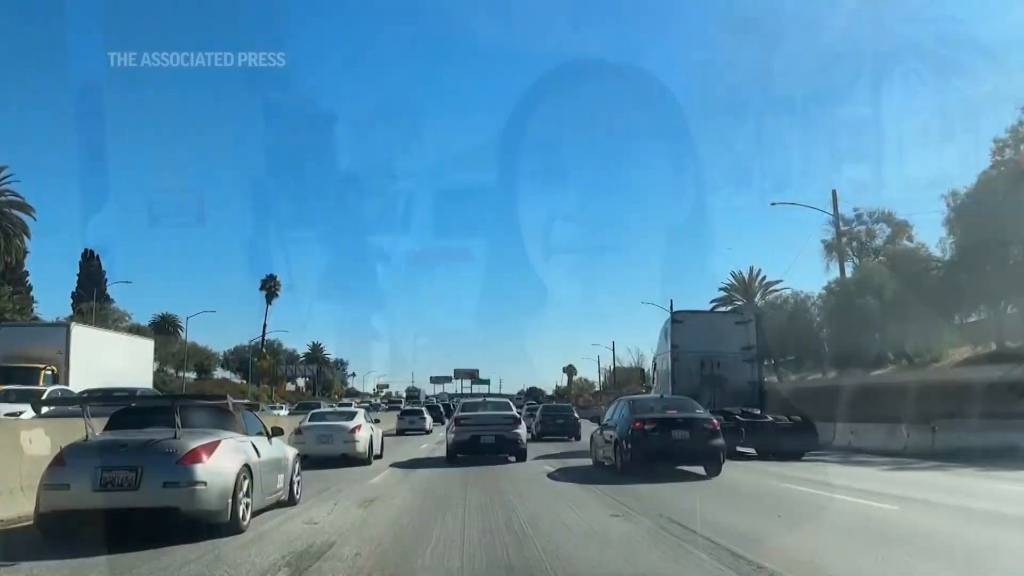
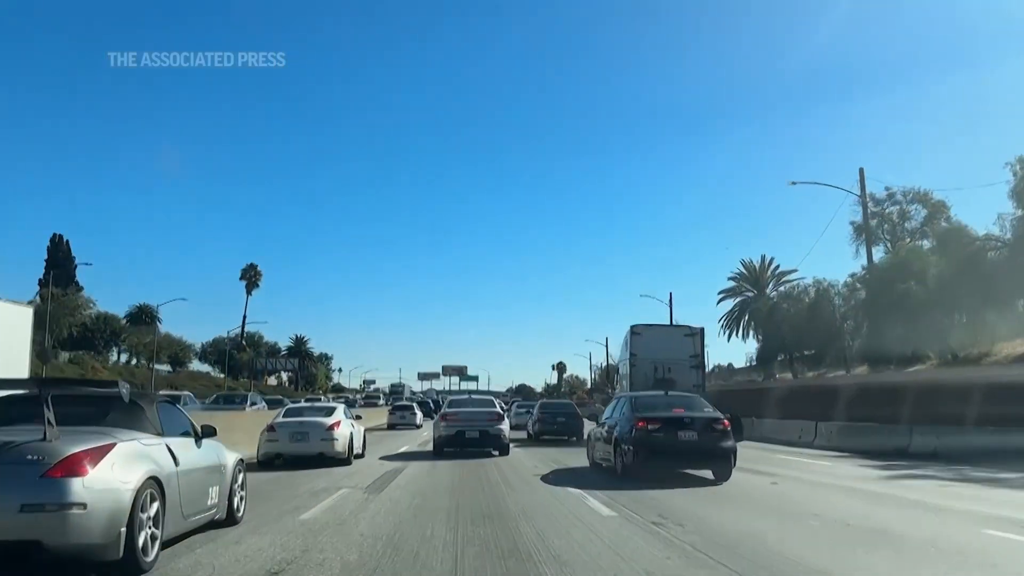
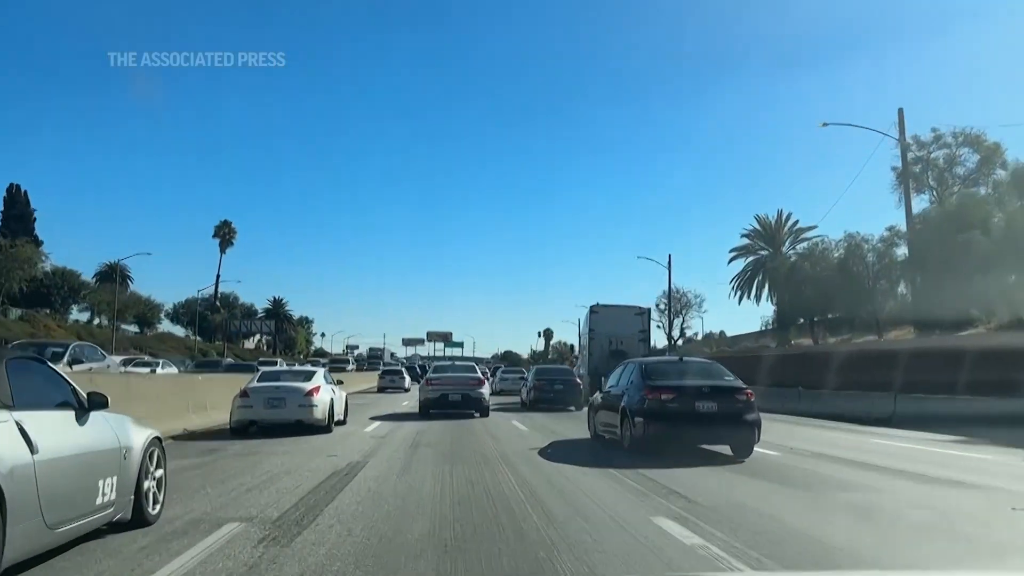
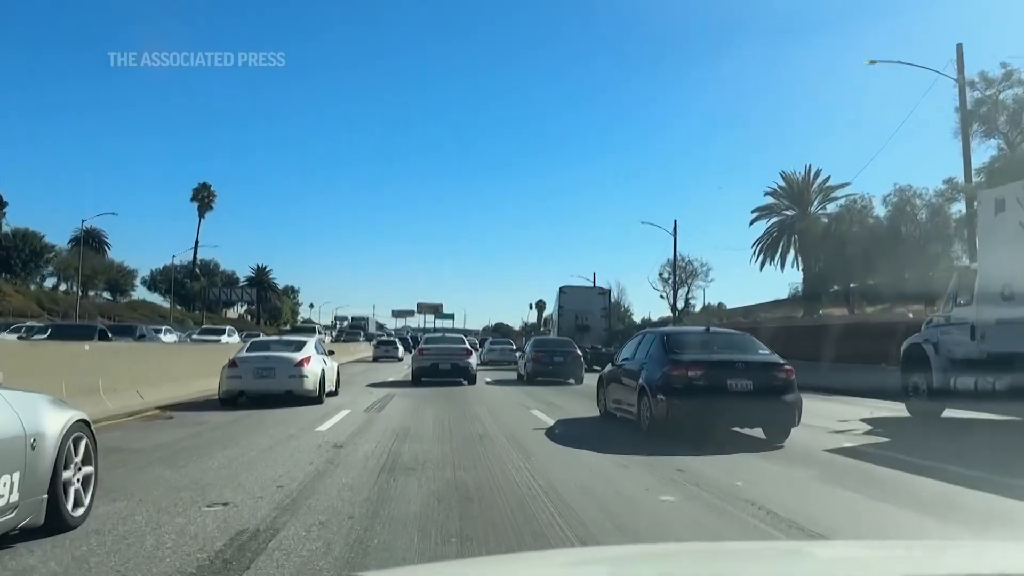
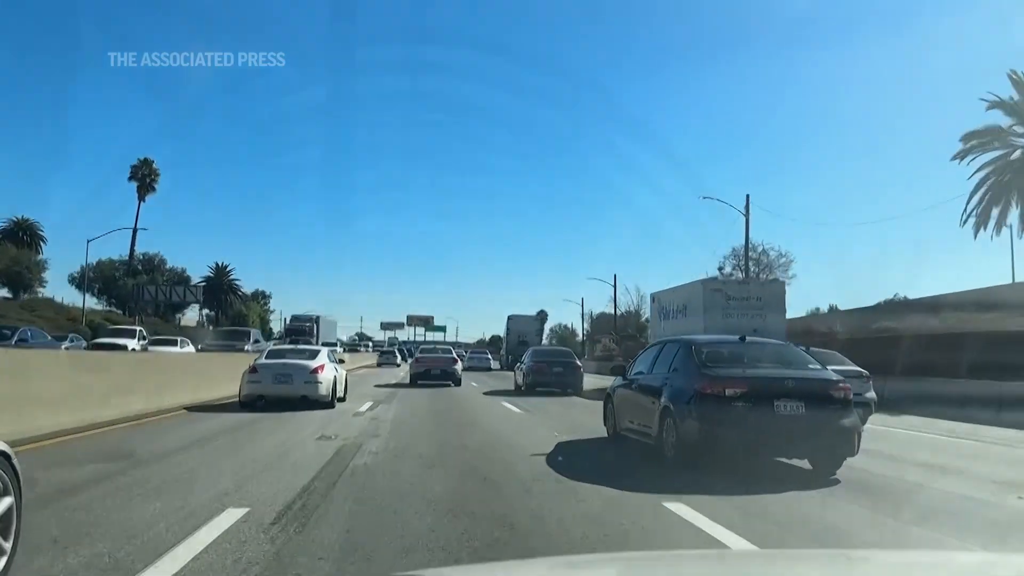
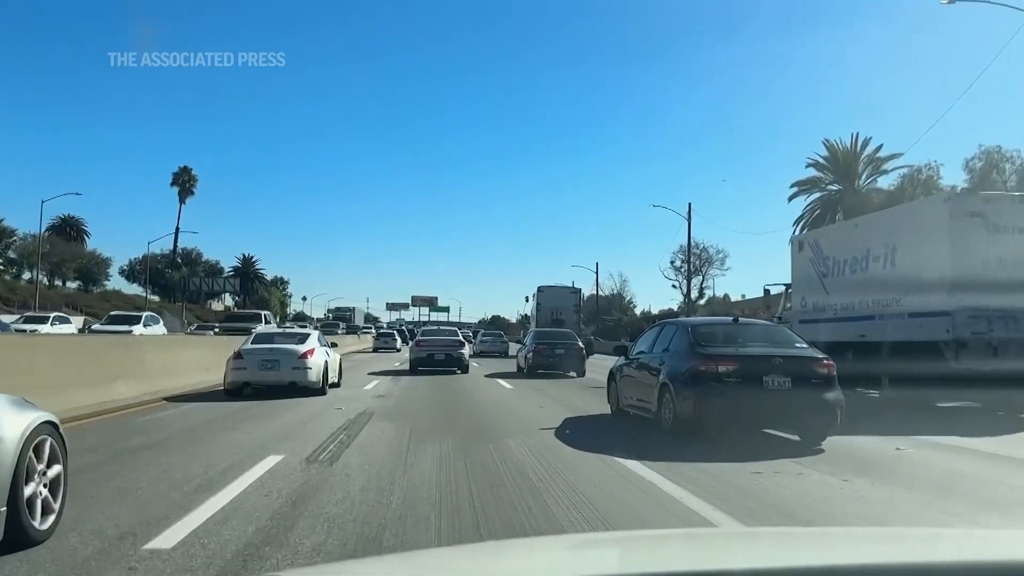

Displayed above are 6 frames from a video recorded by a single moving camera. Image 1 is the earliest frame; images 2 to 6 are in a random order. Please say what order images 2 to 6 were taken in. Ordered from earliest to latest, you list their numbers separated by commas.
2, 3, 4, 6, 5
